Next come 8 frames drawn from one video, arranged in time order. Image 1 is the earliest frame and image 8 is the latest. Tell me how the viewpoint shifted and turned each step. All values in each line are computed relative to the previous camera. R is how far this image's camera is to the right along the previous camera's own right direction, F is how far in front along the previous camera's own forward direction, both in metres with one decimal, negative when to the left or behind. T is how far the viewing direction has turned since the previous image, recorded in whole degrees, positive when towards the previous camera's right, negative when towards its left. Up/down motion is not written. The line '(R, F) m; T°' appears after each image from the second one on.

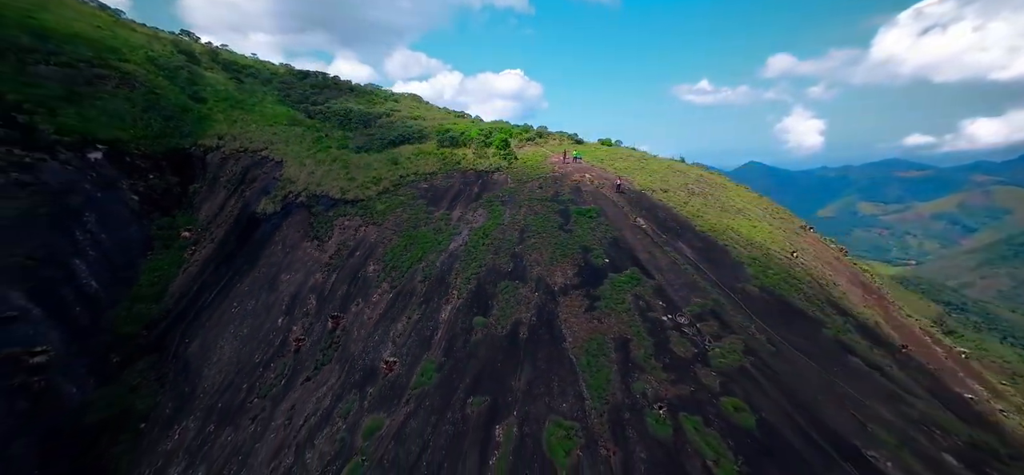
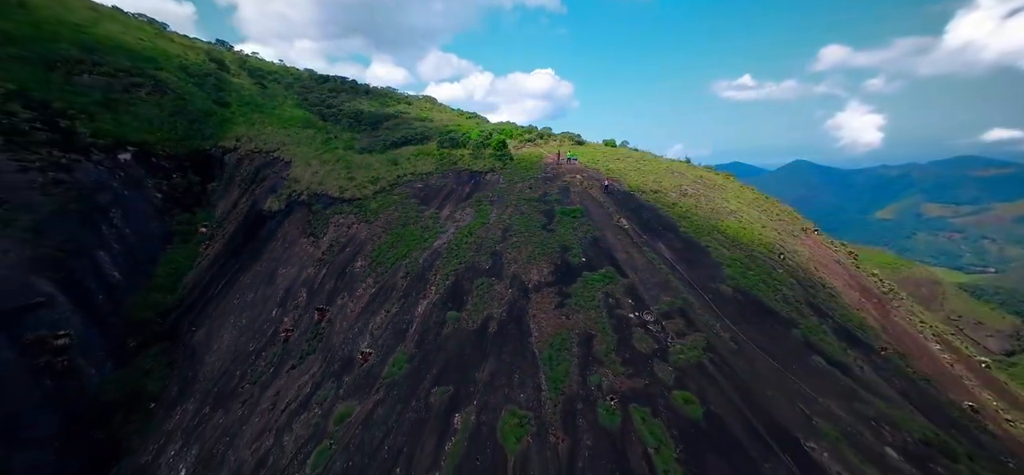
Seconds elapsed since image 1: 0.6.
(+1.4, -0.5) m; -2°
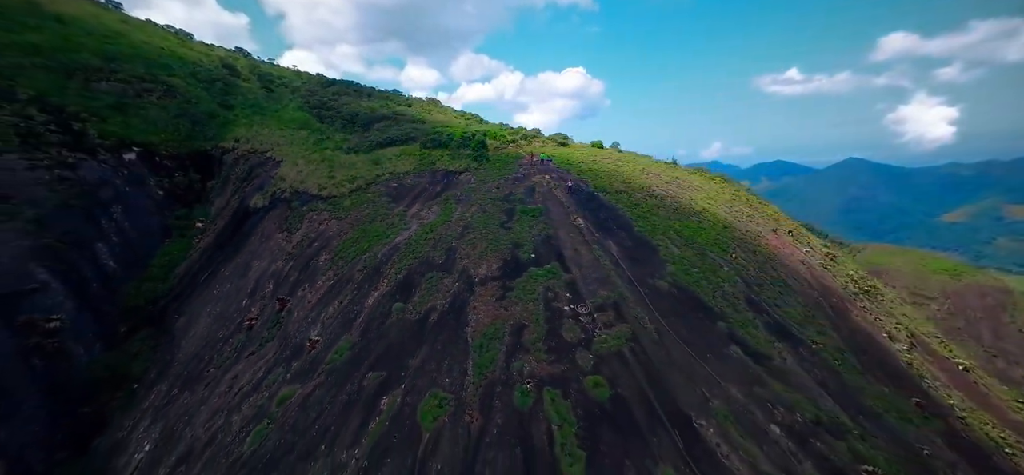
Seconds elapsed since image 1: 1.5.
(+2.2, -0.8) m; 0°
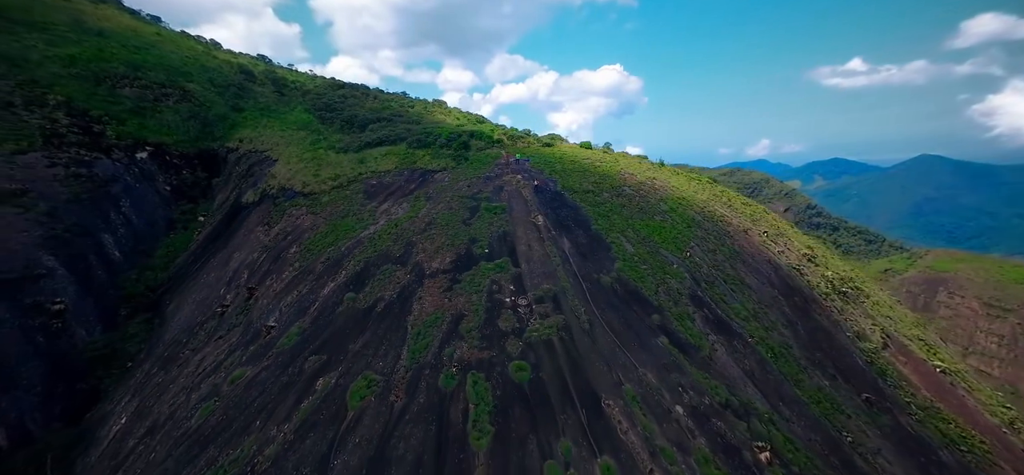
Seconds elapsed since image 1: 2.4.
(+2.3, -0.7) m; 0°
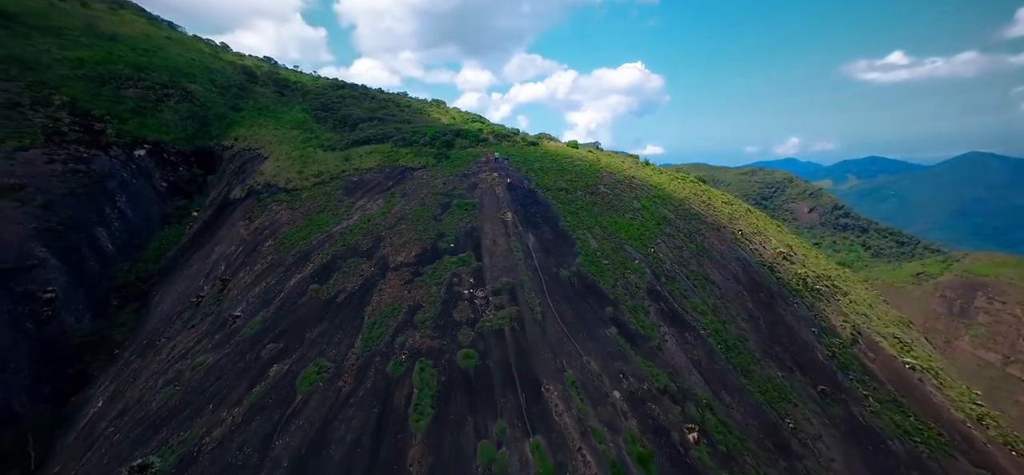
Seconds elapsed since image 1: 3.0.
(+1.6, -0.5) m; 0°
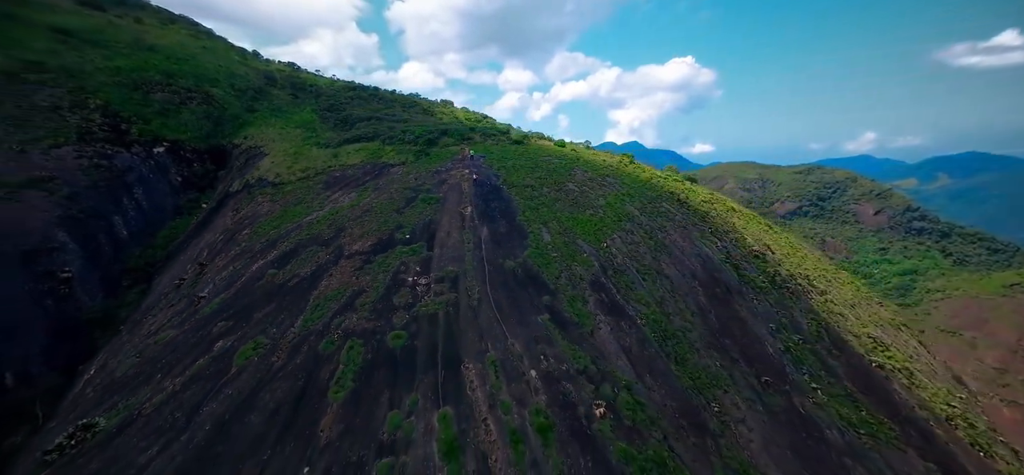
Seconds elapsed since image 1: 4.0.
(+2.6, -0.8) m; -1°
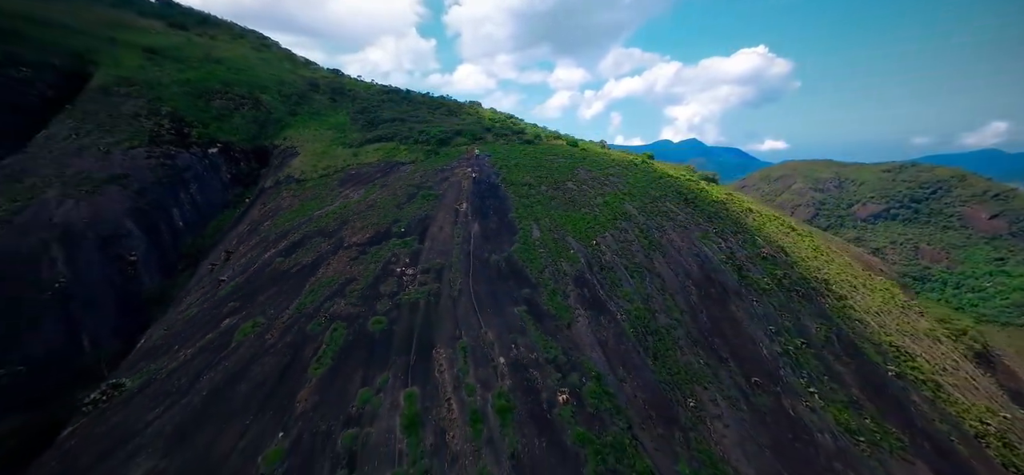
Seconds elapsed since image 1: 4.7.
(+1.8, -0.6) m; -4°
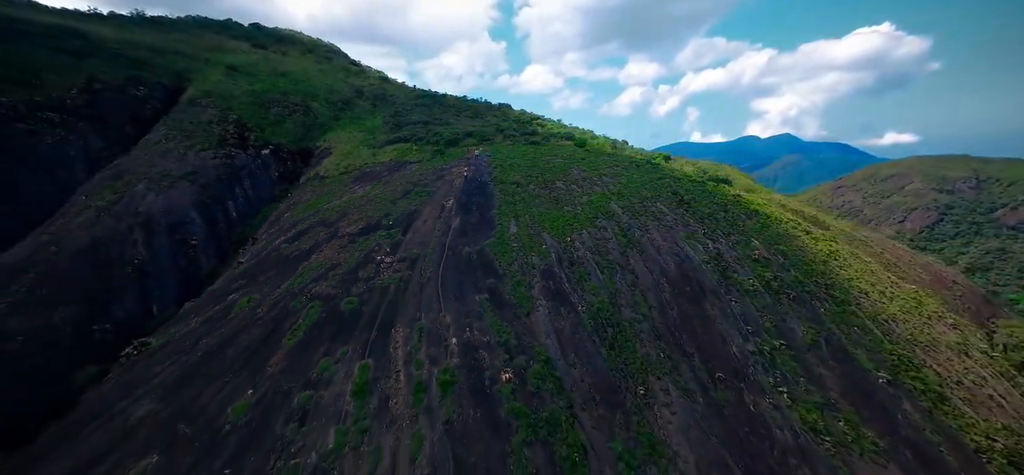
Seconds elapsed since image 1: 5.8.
(+2.7, -1.3) m; -3°
